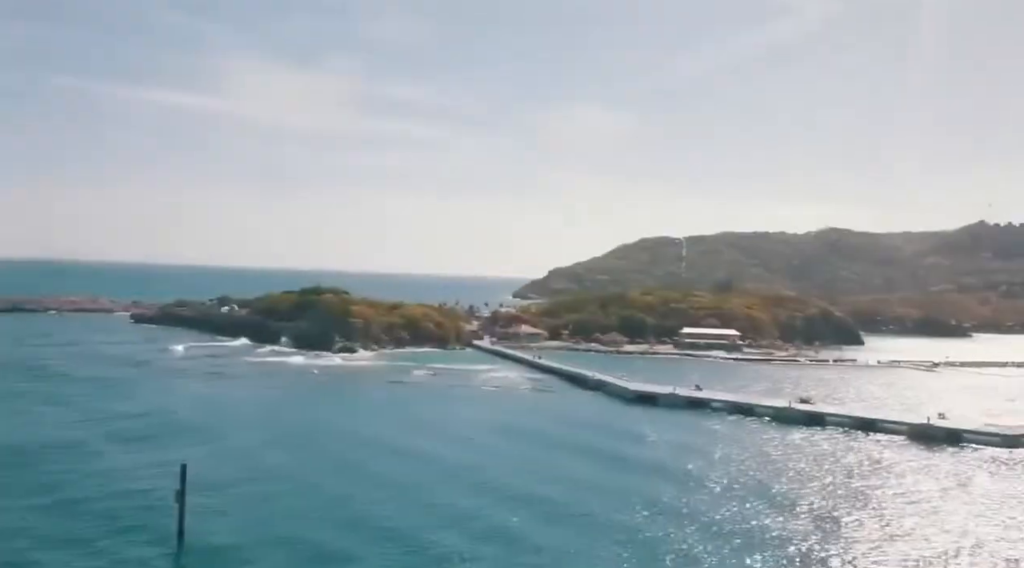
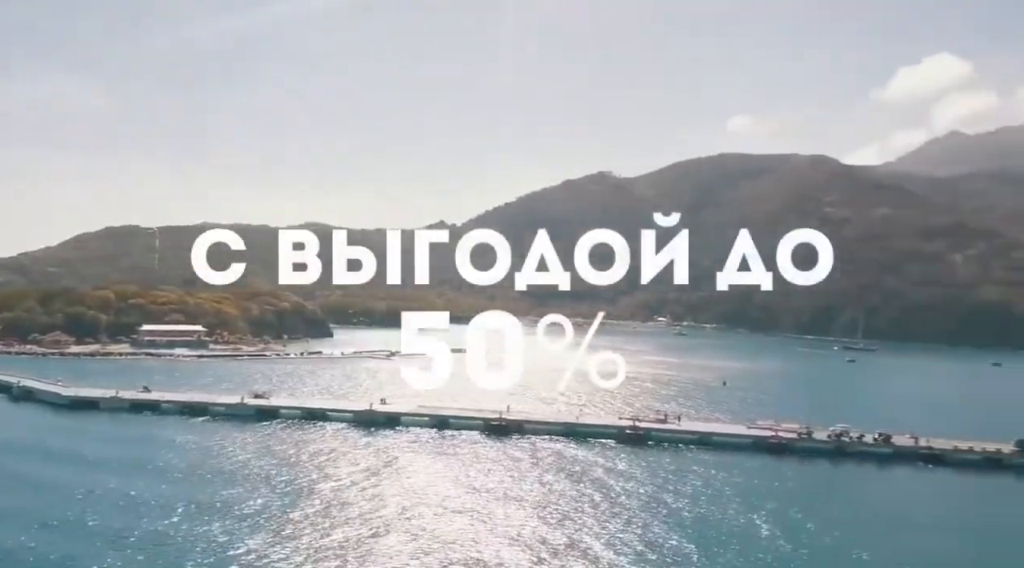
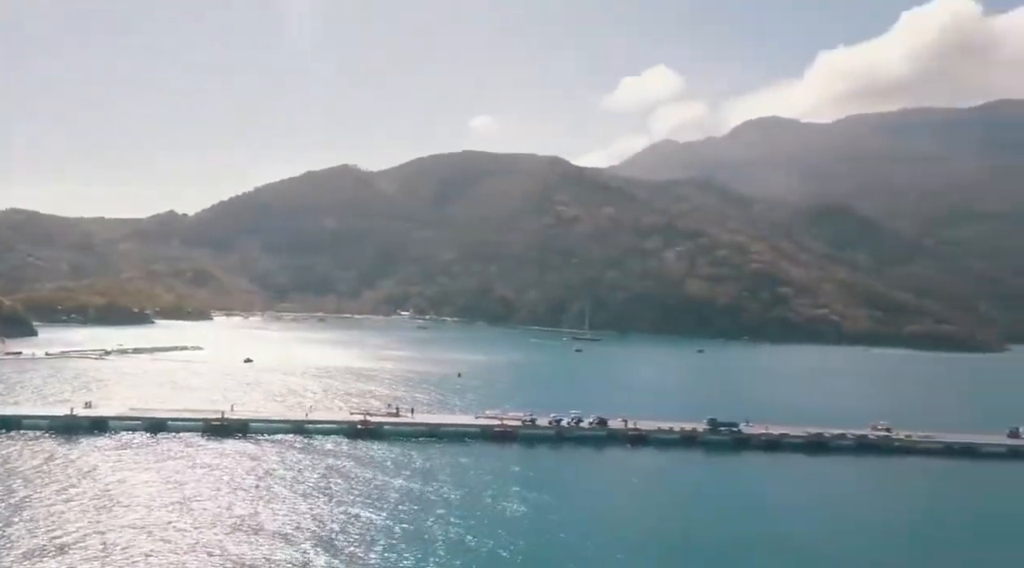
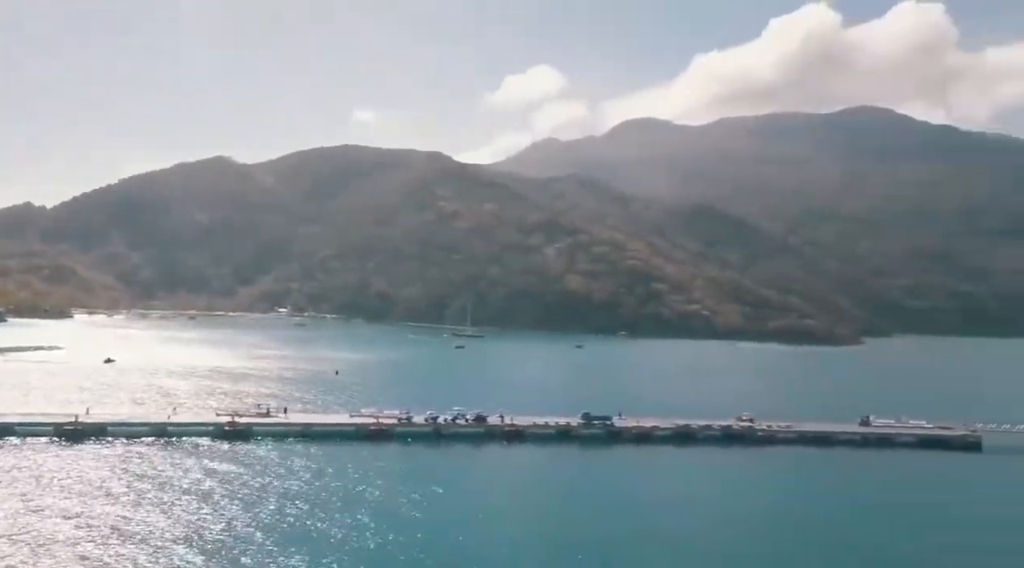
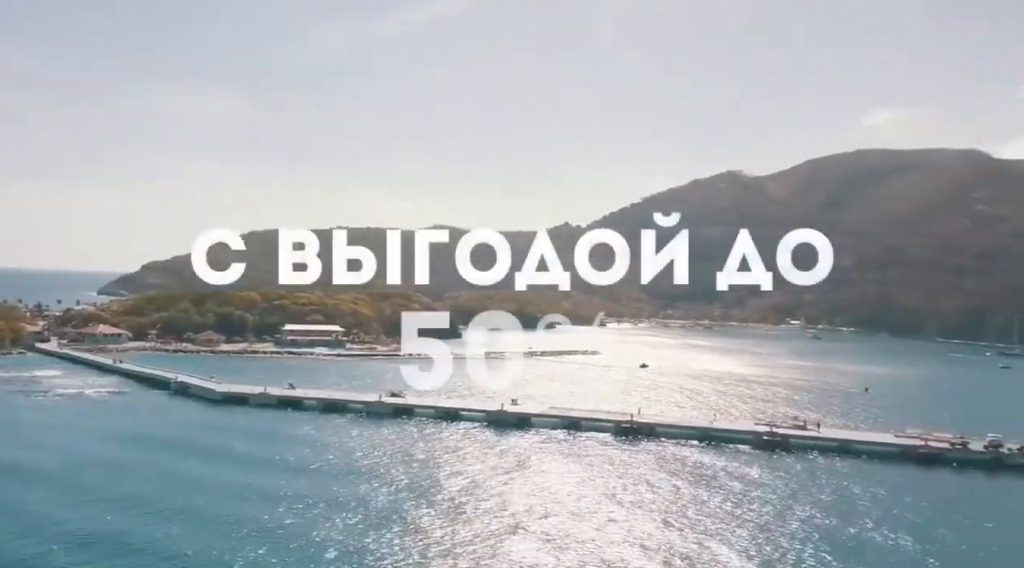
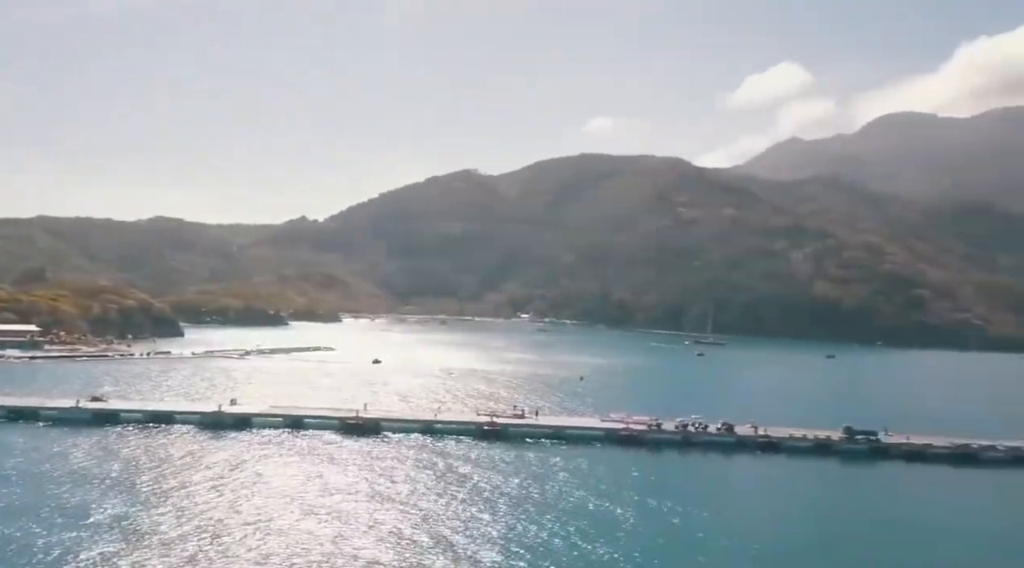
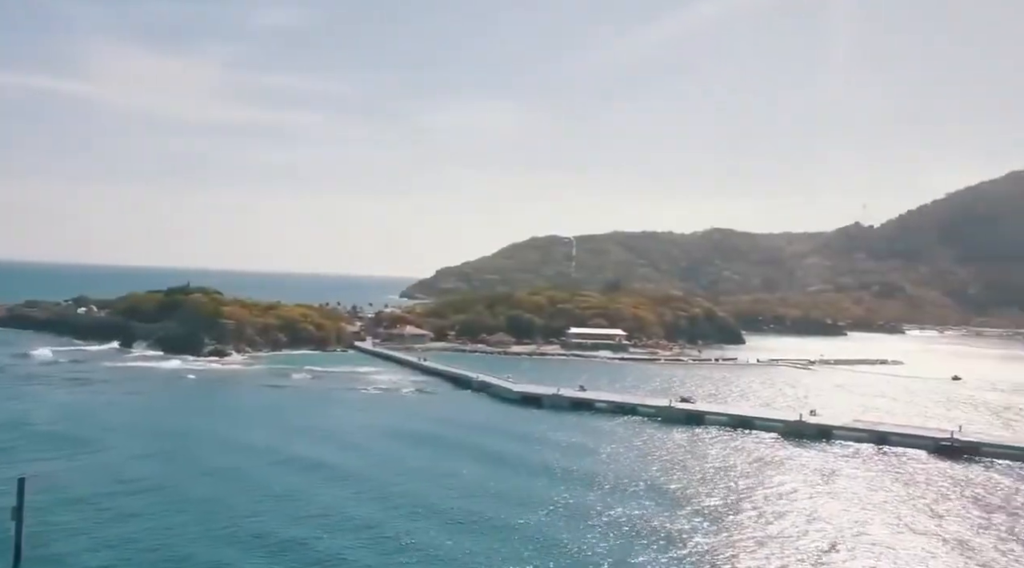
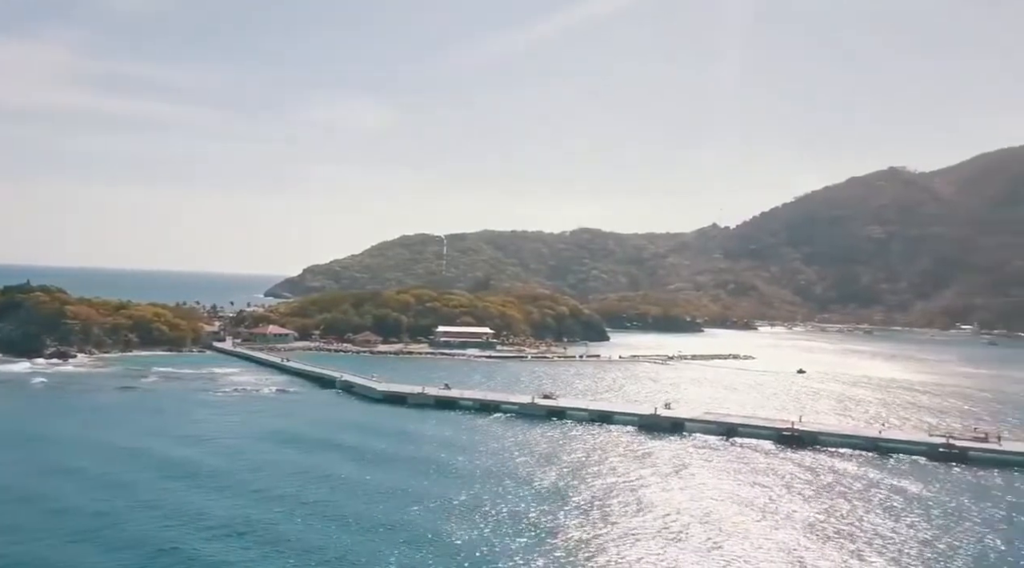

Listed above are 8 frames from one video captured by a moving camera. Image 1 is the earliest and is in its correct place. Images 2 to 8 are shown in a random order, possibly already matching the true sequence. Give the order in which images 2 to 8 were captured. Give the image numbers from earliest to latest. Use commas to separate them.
7, 8, 5, 2, 6, 3, 4
